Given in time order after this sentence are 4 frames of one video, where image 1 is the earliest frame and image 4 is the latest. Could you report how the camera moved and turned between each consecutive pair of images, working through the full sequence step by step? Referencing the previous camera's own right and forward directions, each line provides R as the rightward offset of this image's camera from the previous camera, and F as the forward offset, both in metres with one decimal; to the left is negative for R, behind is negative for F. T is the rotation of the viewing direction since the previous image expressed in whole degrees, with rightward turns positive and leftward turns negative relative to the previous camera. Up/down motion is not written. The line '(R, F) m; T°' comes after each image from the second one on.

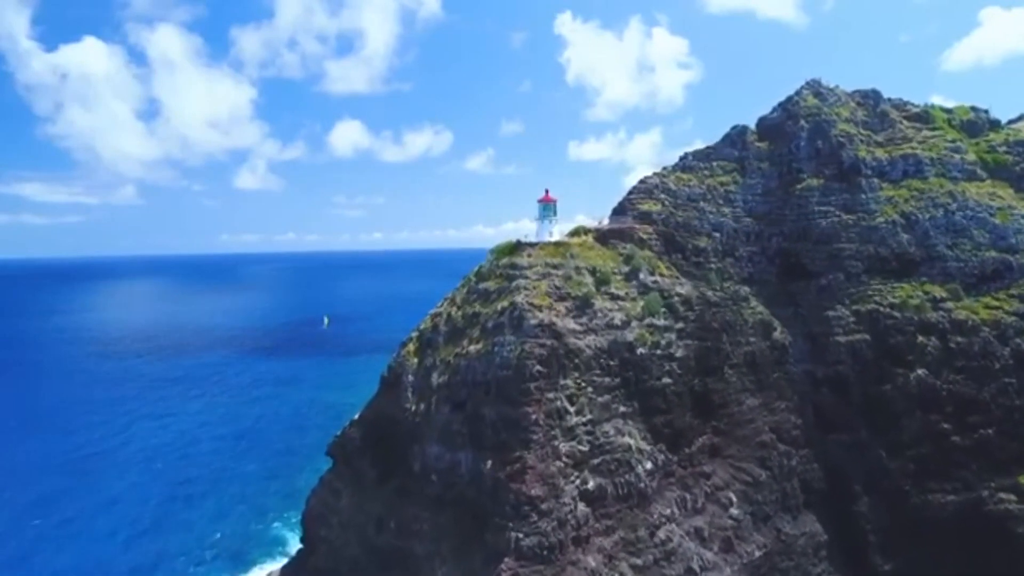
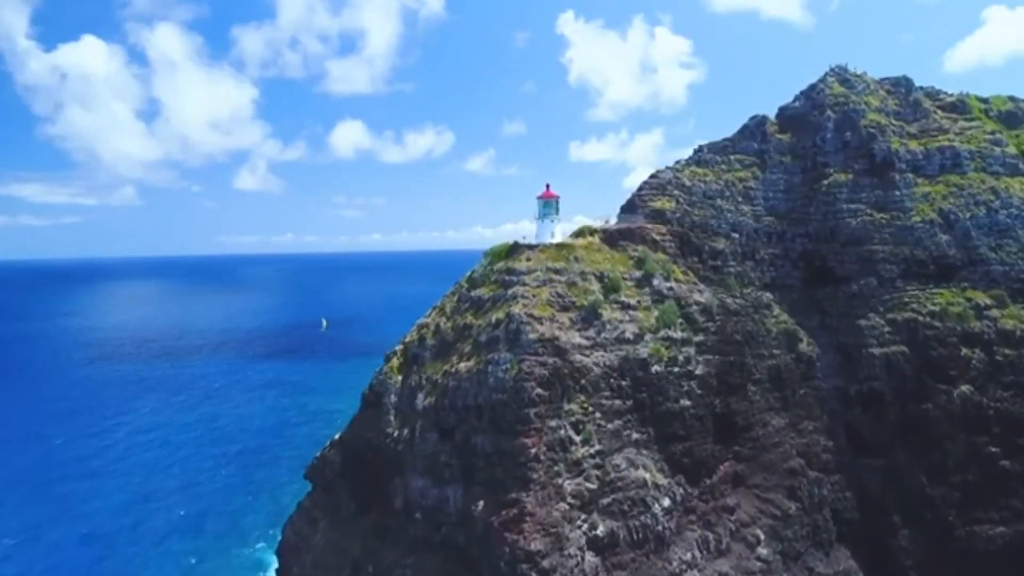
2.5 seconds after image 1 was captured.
(+0.1, +4.2) m; 0°
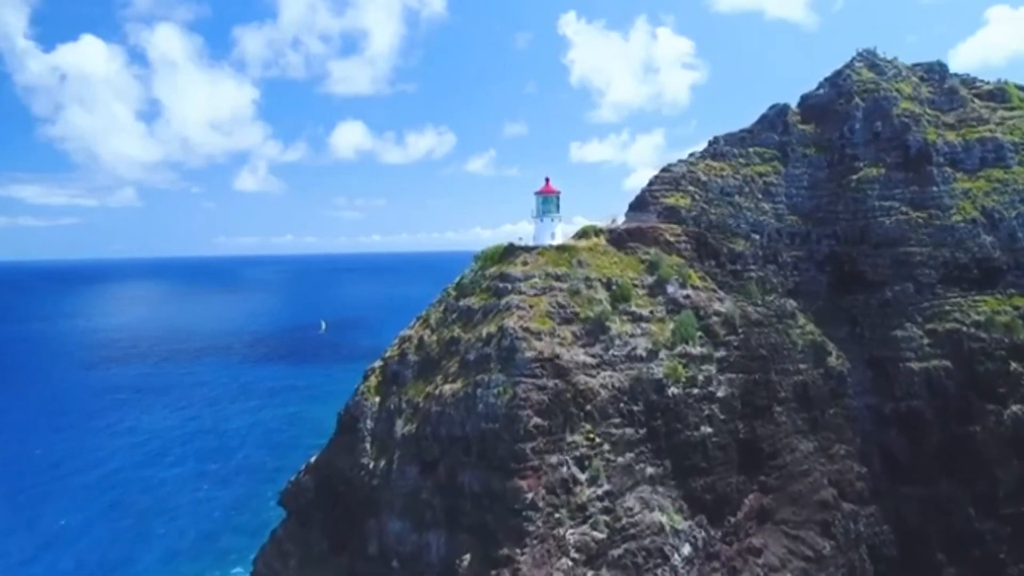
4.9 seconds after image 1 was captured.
(+0.2, +4.0) m; 0°
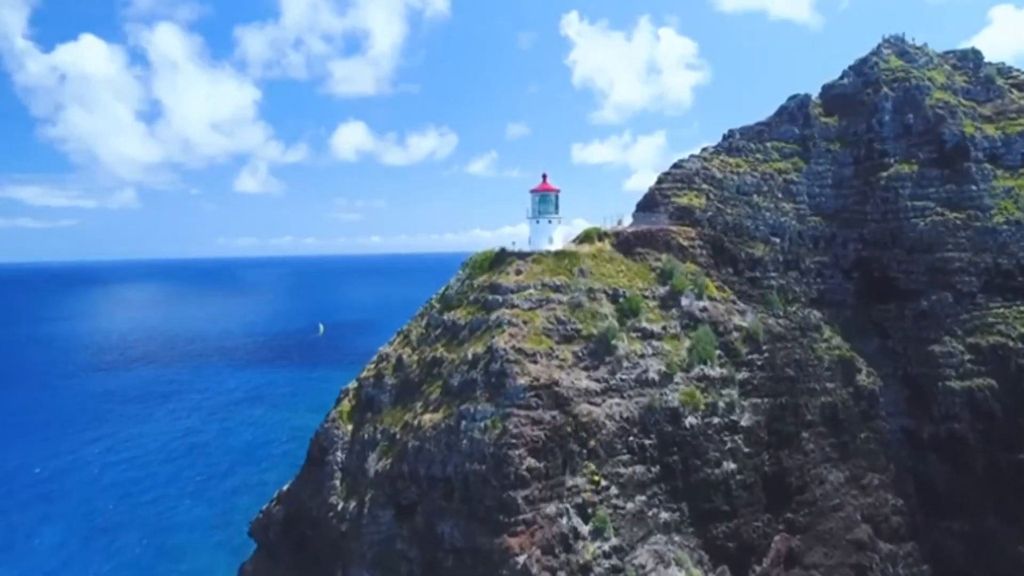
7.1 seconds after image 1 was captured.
(+0.2, +3.5) m; 0°
